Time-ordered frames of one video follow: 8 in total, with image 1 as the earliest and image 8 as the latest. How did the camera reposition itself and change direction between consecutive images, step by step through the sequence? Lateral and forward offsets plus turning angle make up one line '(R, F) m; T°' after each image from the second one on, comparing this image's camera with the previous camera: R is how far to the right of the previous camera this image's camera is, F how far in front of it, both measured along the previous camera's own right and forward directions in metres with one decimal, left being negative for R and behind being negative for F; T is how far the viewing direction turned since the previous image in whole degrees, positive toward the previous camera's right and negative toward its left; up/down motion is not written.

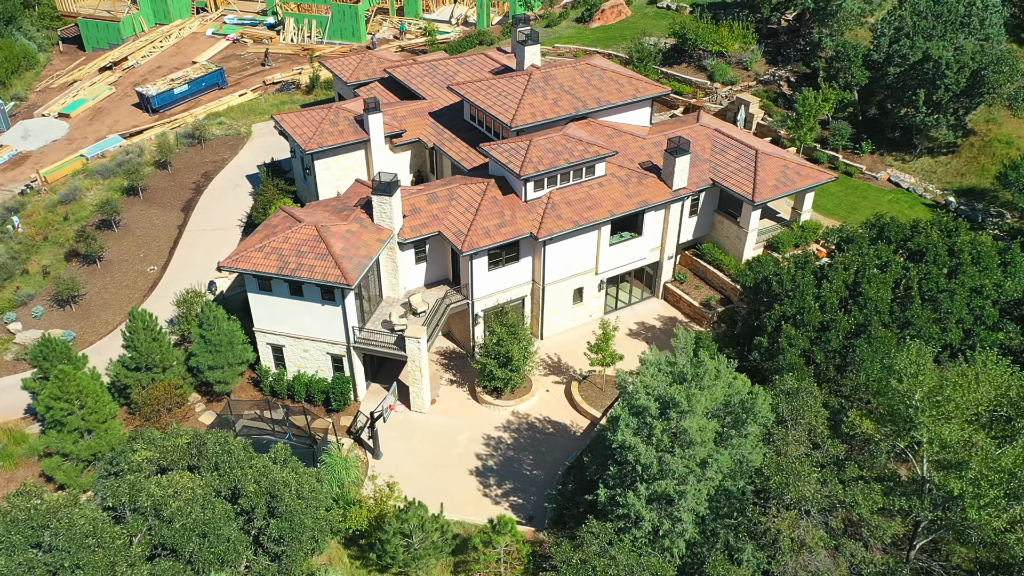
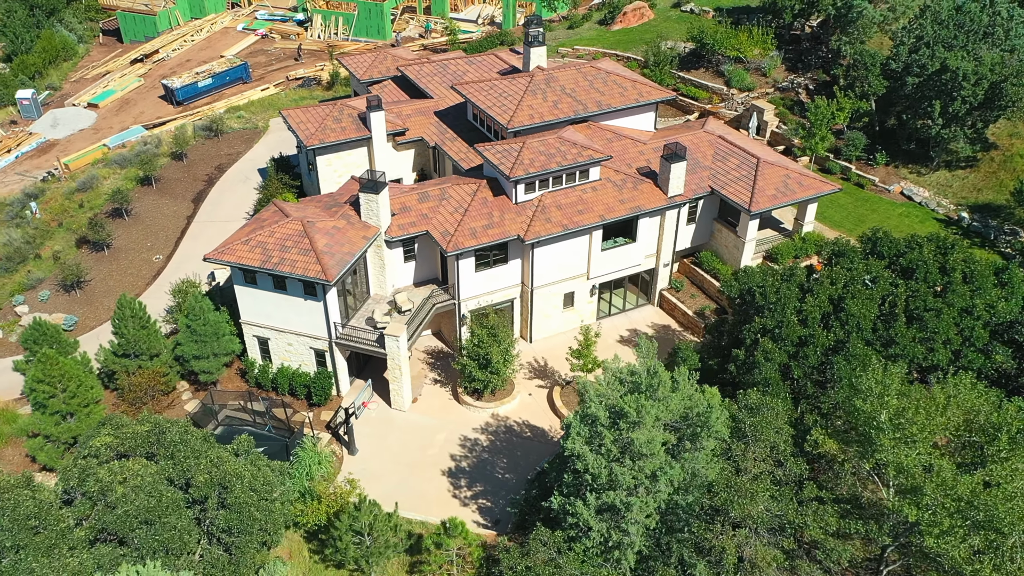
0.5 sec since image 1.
(+2.2, +0.2) m; -3°
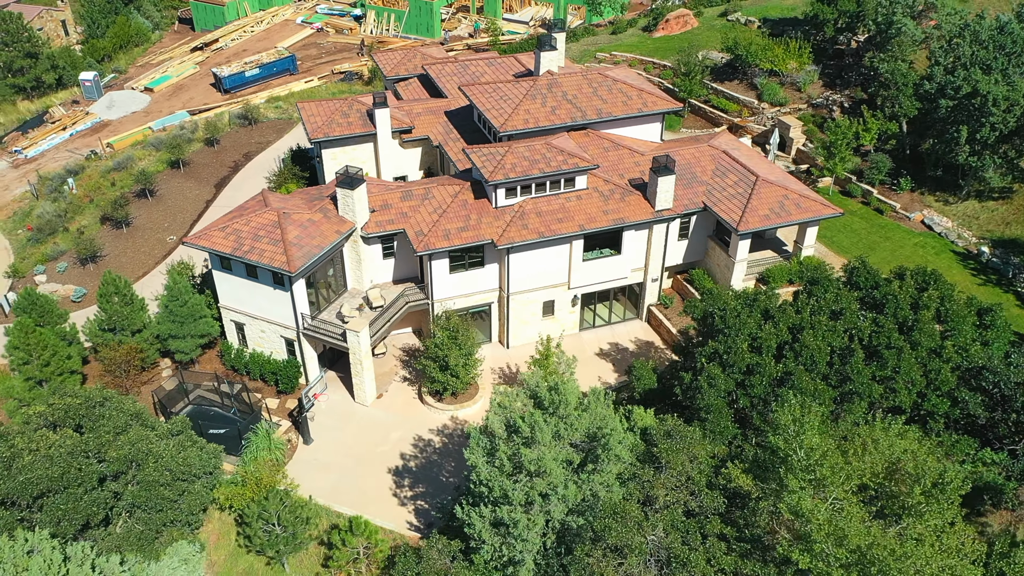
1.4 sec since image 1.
(+4.3, +0.4) m; -6°
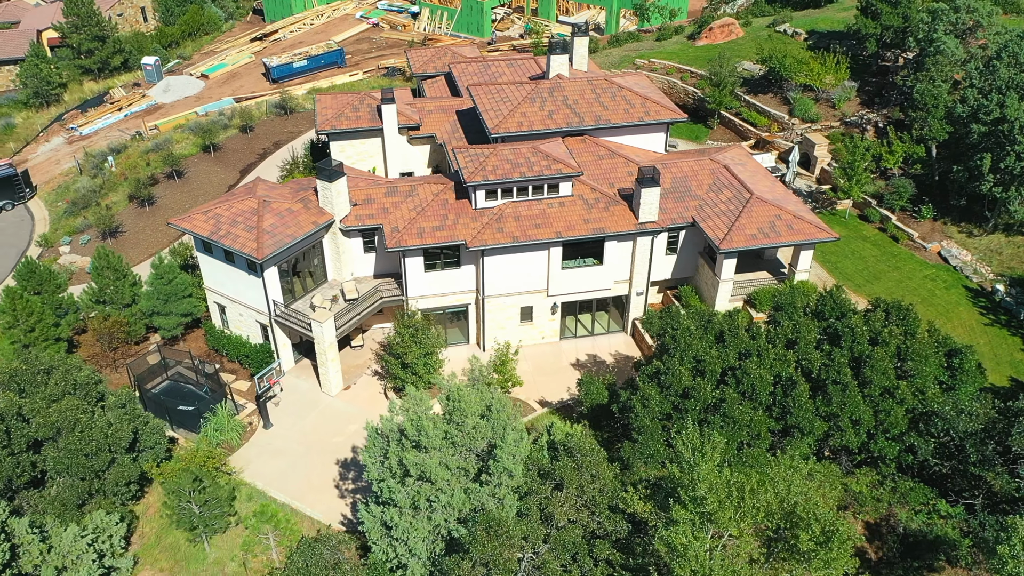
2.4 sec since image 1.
(+4.4, +0.5) m; -6°
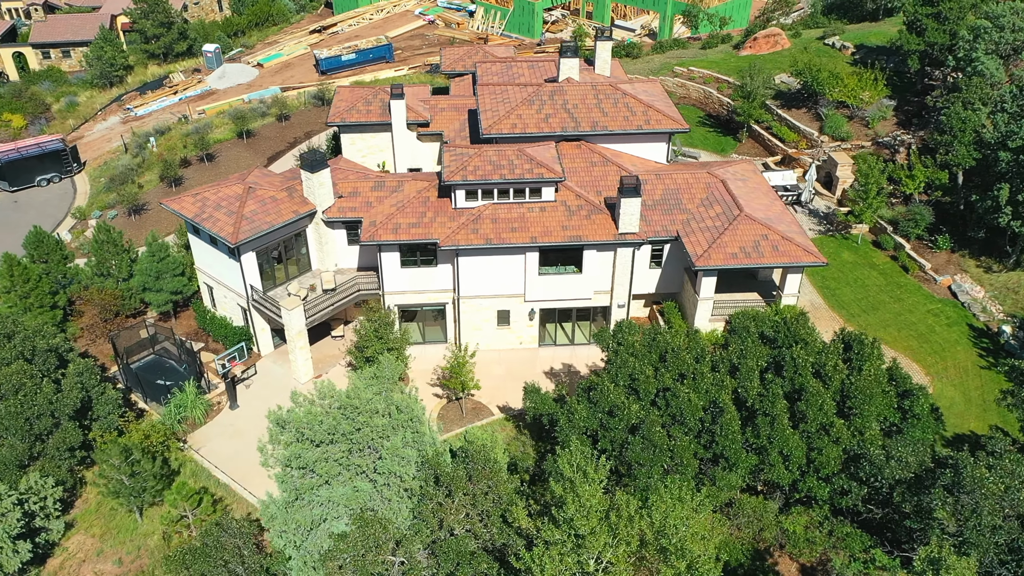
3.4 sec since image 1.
(+4.3, +0.6) m; -6°
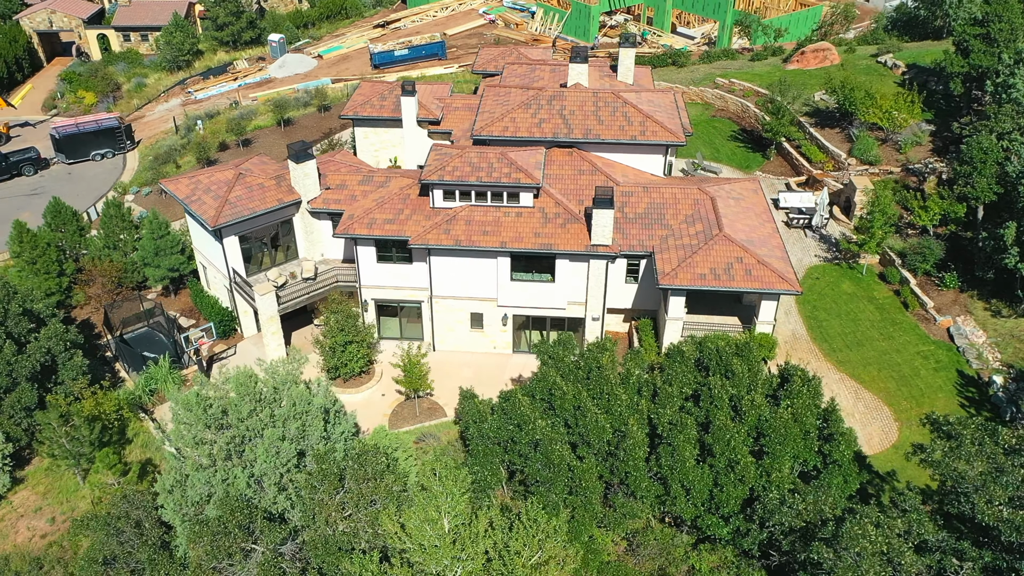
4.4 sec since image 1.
(+4.8, +0.6) m; -7°
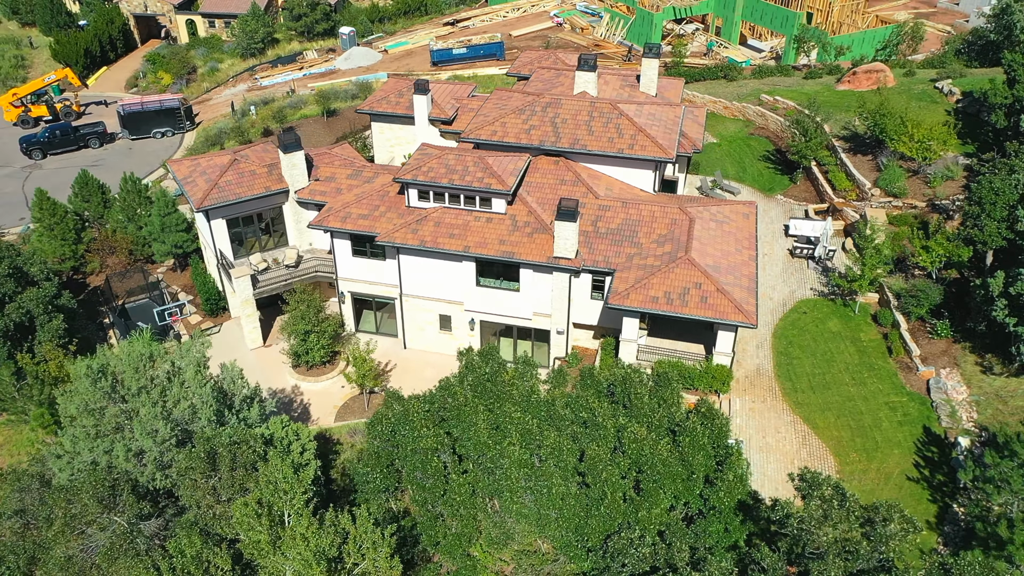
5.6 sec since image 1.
(+5.4, +0.7) m; -8°
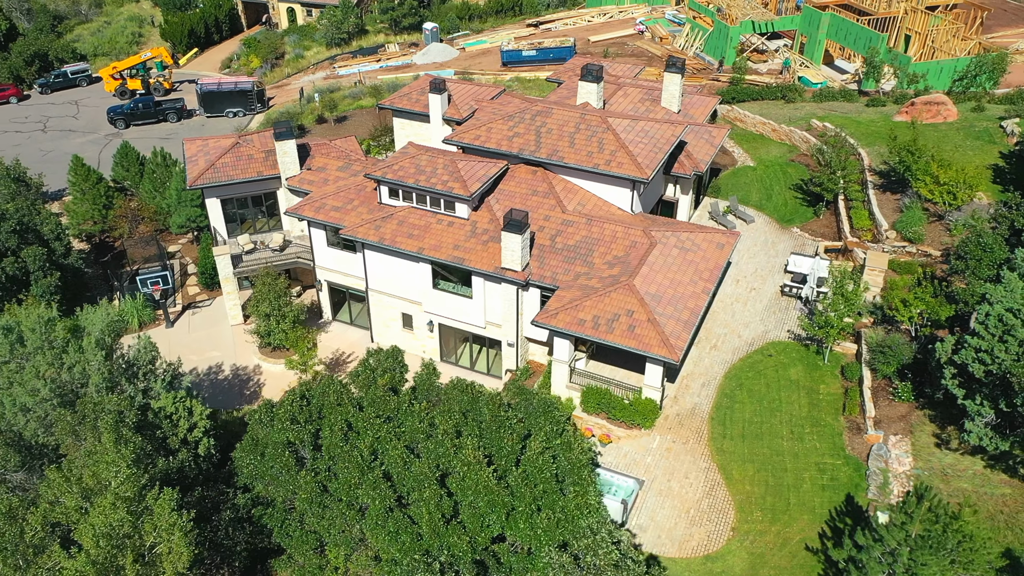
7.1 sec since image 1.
(+6.5, +0.9) m; -9°
